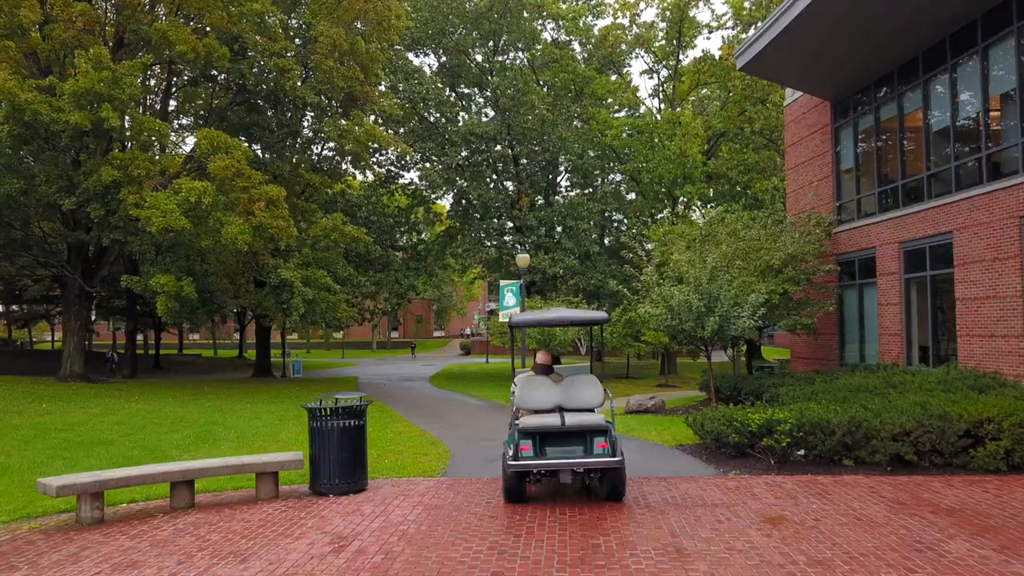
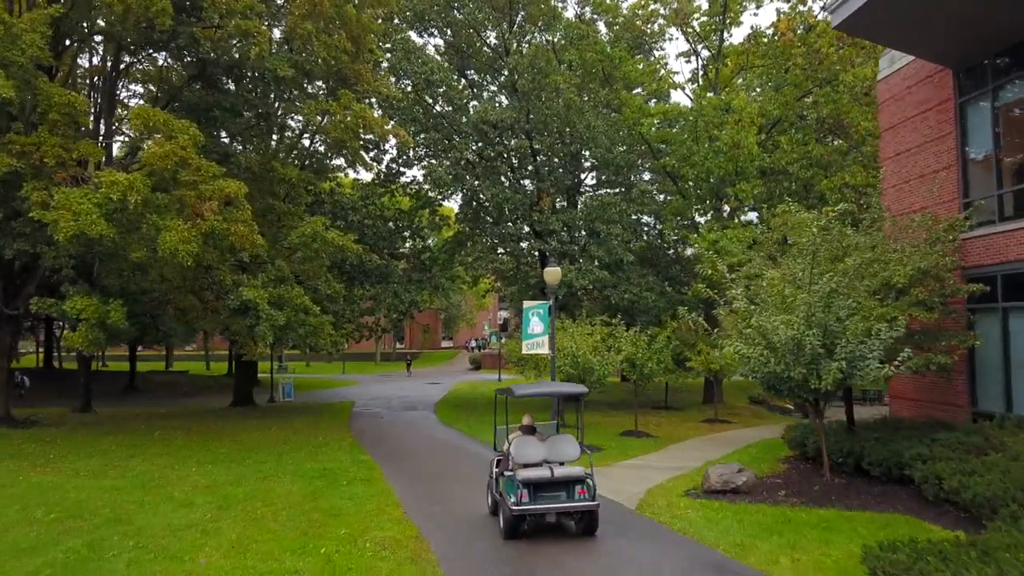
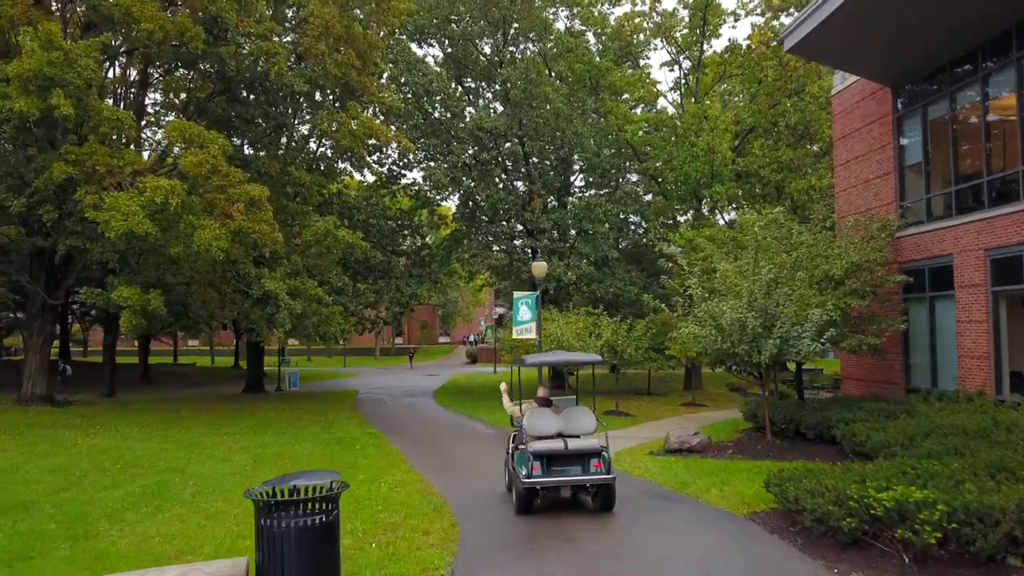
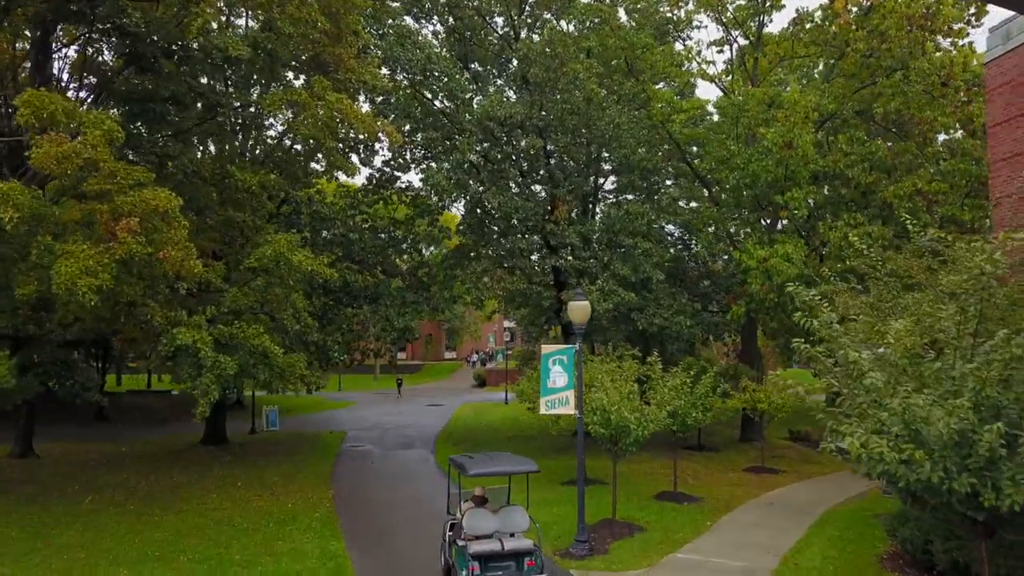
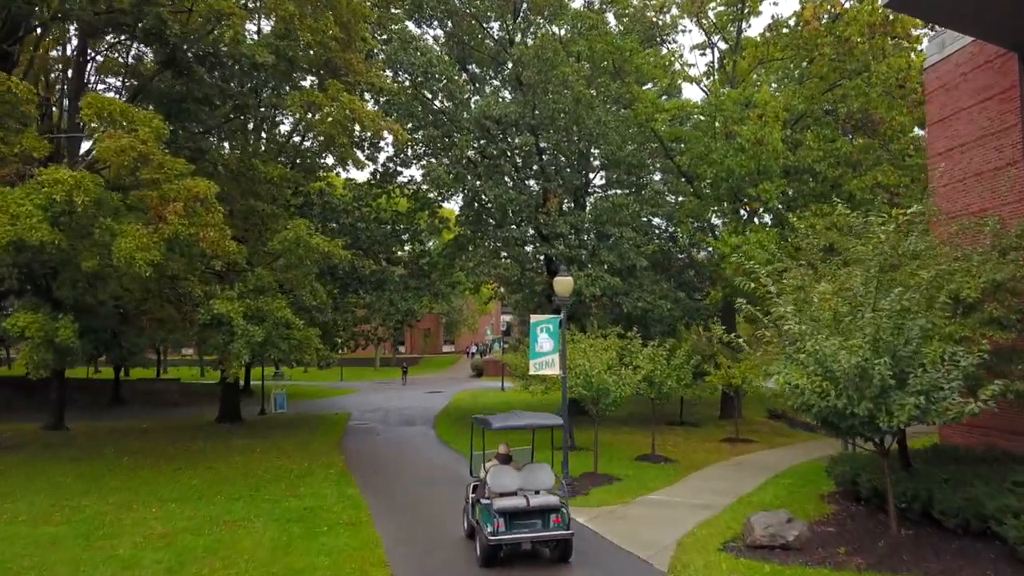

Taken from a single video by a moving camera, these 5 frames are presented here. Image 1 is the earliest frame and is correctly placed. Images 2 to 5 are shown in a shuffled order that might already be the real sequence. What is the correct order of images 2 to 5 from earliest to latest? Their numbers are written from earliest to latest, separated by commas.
3, 2, 5, 4
